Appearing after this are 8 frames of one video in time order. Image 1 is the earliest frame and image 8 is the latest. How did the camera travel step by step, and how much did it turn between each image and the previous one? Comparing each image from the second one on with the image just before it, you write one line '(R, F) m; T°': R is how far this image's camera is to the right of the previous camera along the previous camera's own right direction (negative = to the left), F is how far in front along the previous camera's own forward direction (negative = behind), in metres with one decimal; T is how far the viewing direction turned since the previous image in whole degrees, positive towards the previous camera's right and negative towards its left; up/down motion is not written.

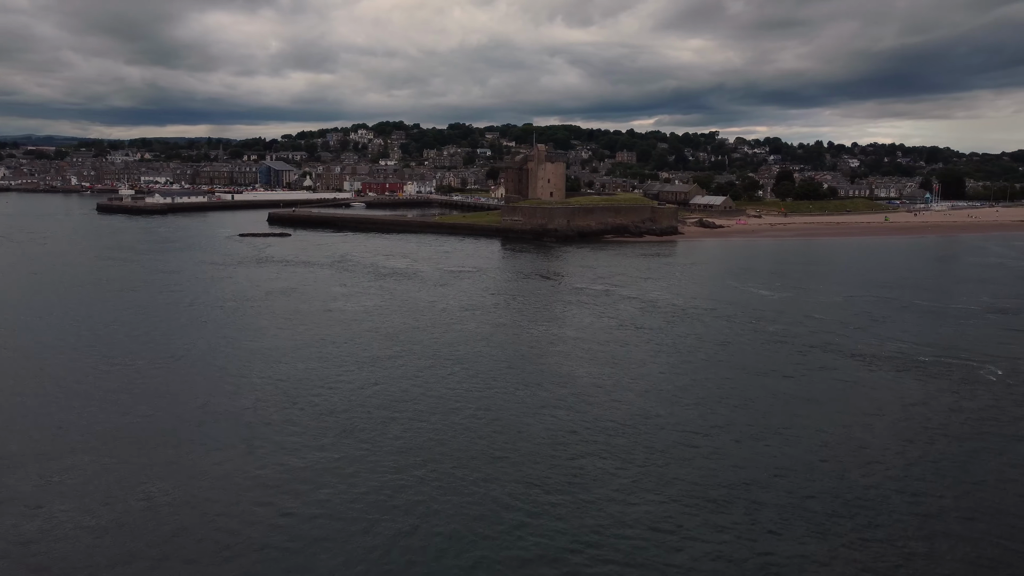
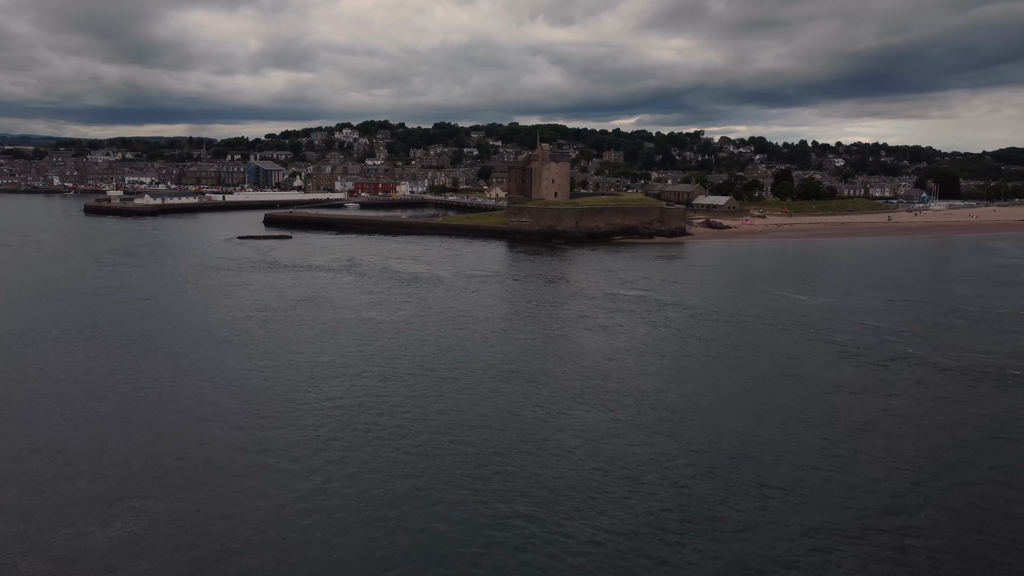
(-1.4, +1.0) m; +1°
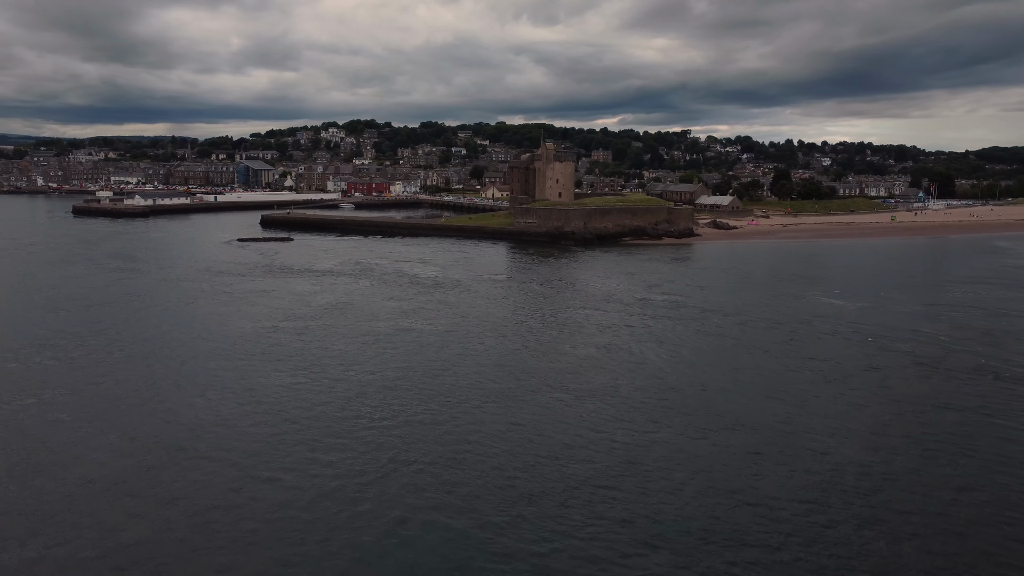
(-1.3, +0.9) m; +1°
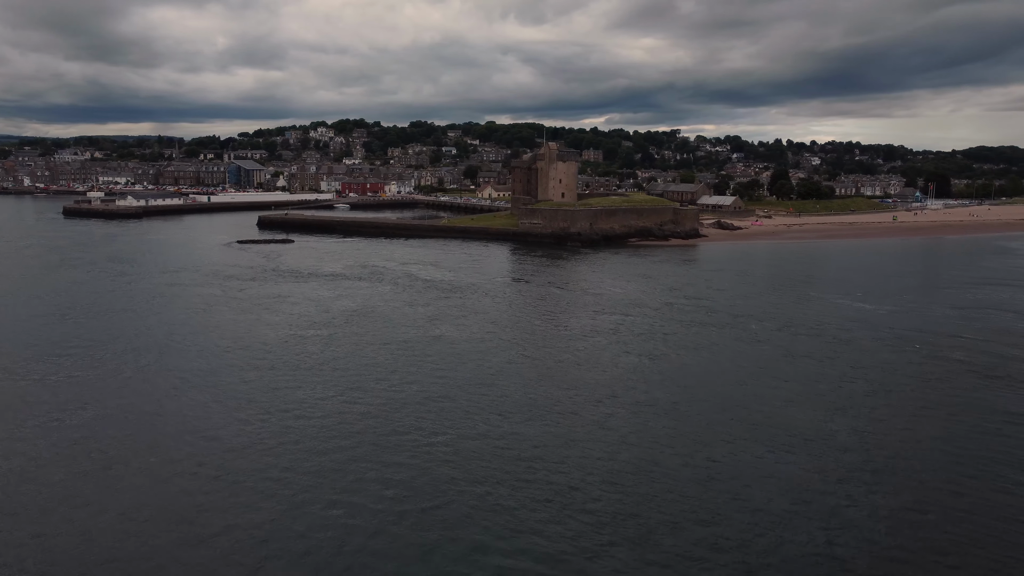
(-0.9, +0.7) m; +1°
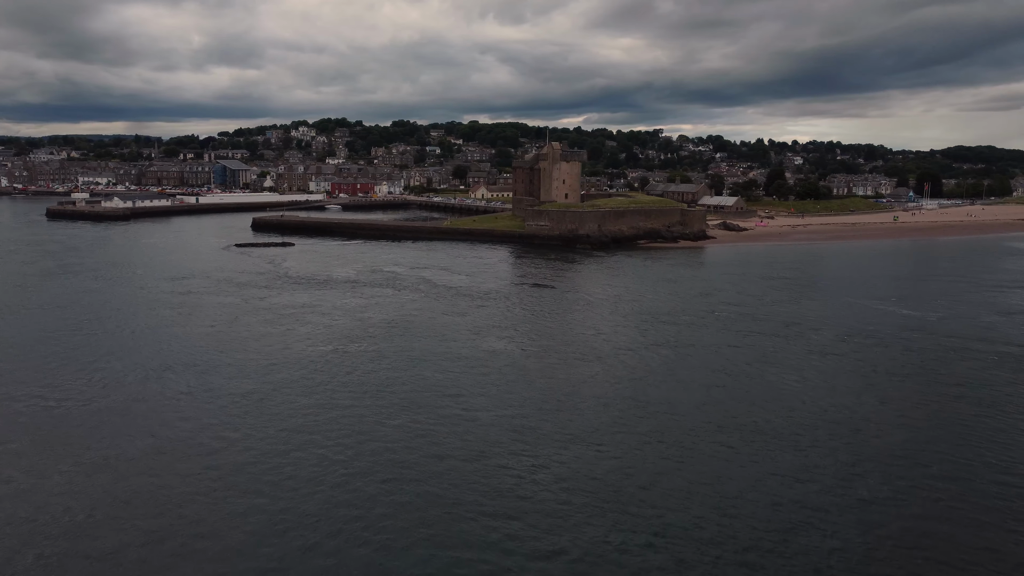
(-1.4, +1.0) m; +1°
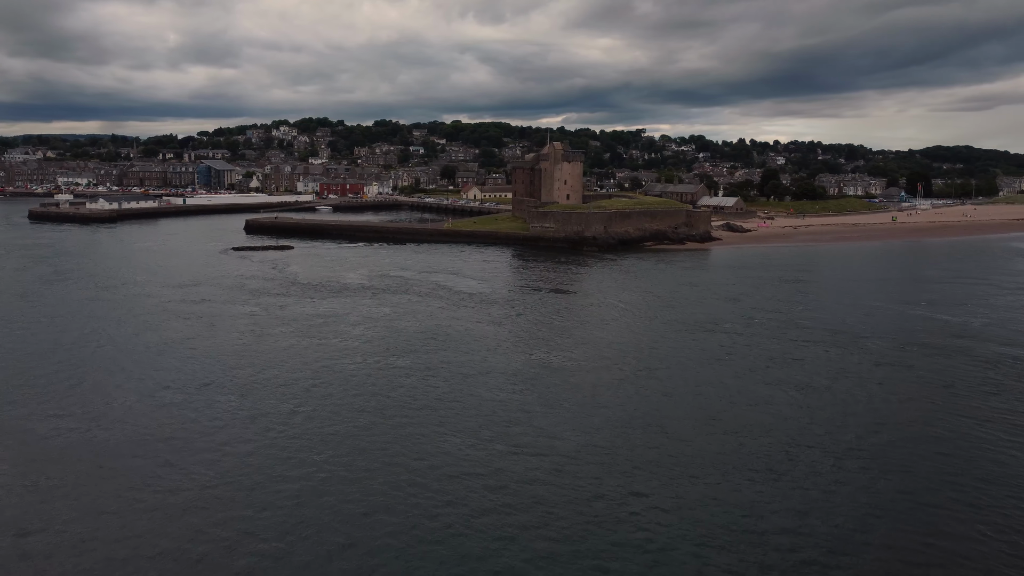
(-1.3, +0.9) m; +1°
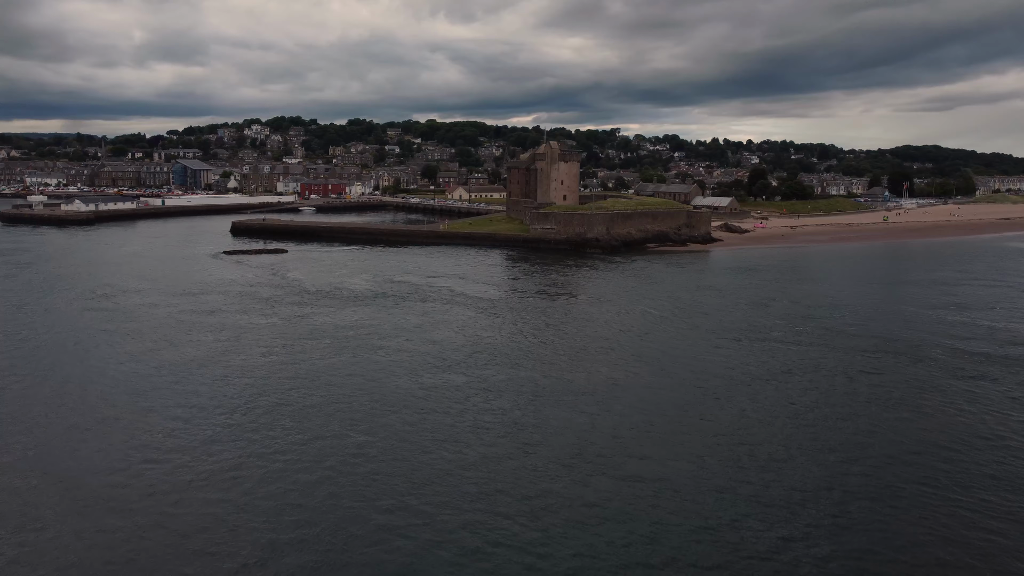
(-1.5, +1.0) m; +2°
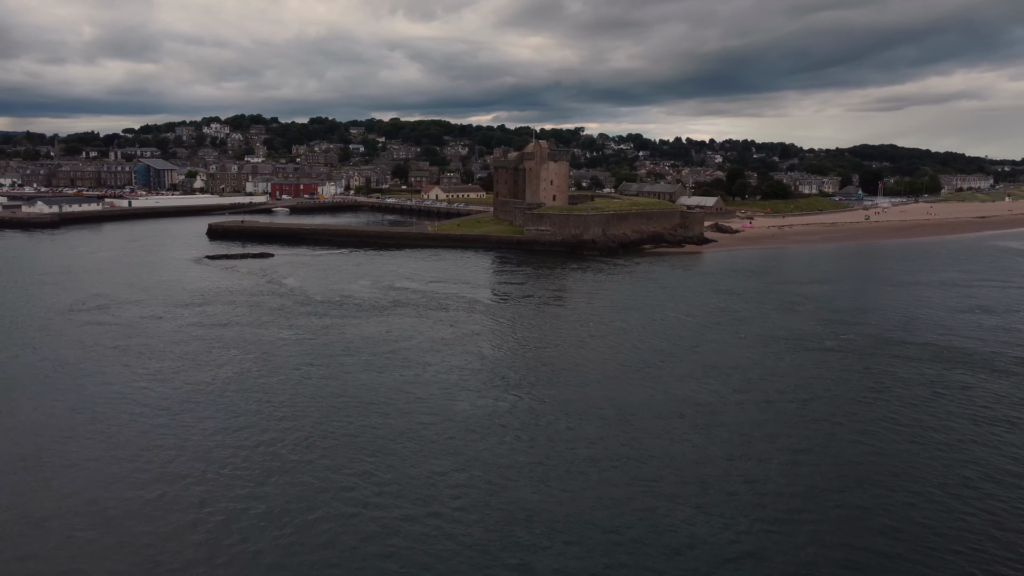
(-1.6, +1.1) m; +3°
